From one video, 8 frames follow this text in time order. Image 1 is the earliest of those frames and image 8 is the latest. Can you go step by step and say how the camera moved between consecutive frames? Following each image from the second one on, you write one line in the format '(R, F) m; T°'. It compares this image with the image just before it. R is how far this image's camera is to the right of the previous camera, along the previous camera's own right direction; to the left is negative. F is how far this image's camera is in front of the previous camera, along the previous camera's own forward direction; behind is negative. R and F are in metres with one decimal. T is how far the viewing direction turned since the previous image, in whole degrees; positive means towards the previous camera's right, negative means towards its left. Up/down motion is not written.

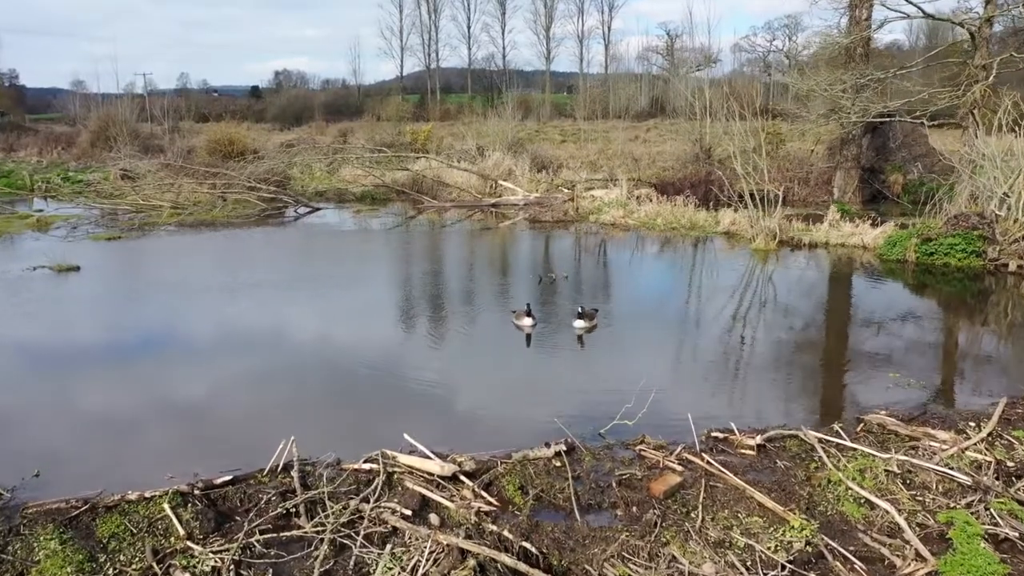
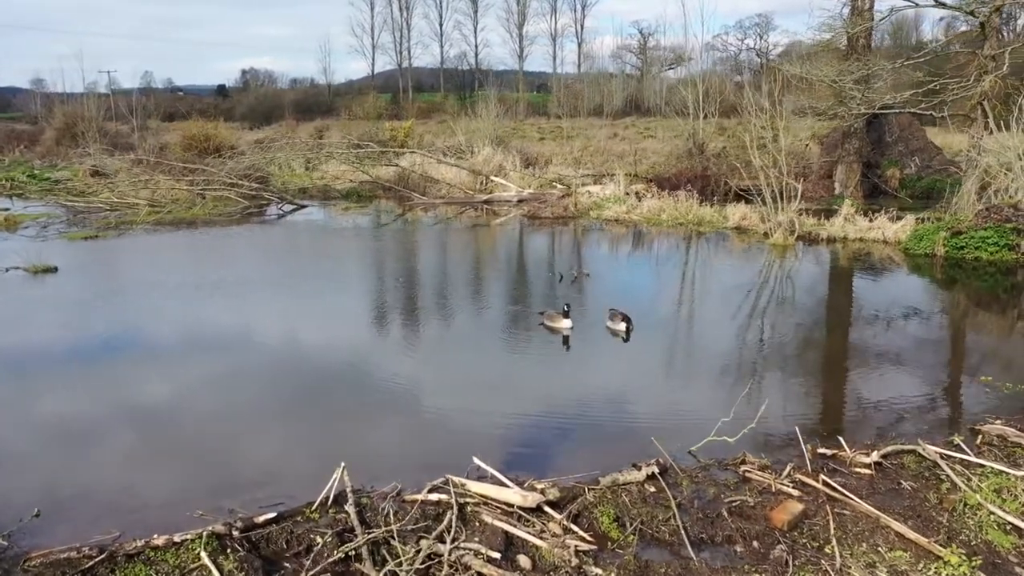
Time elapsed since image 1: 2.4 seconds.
(-0.6, +0.8) m; +2°
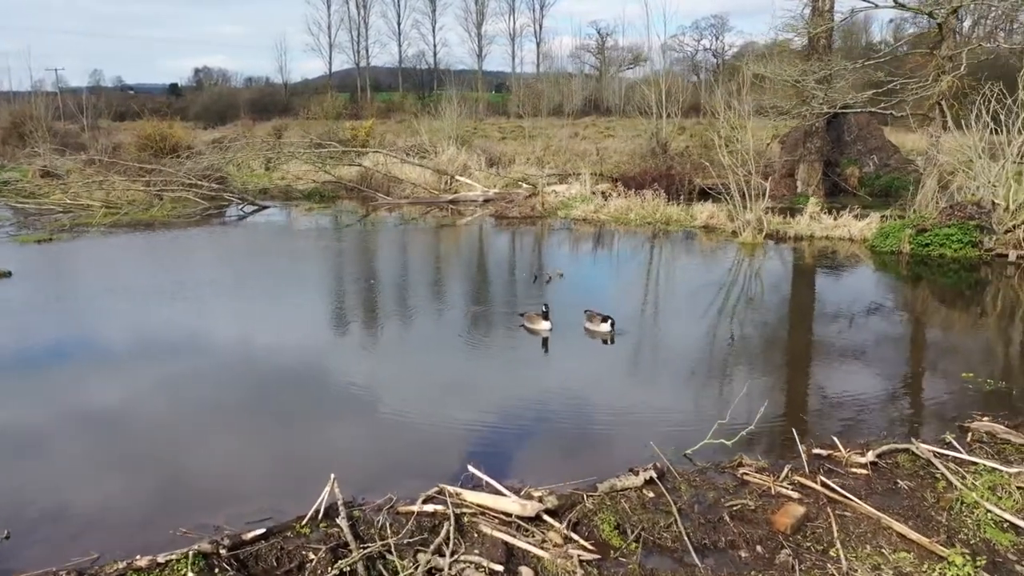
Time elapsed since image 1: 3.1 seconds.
(-0.2, +0.1) m; +3°
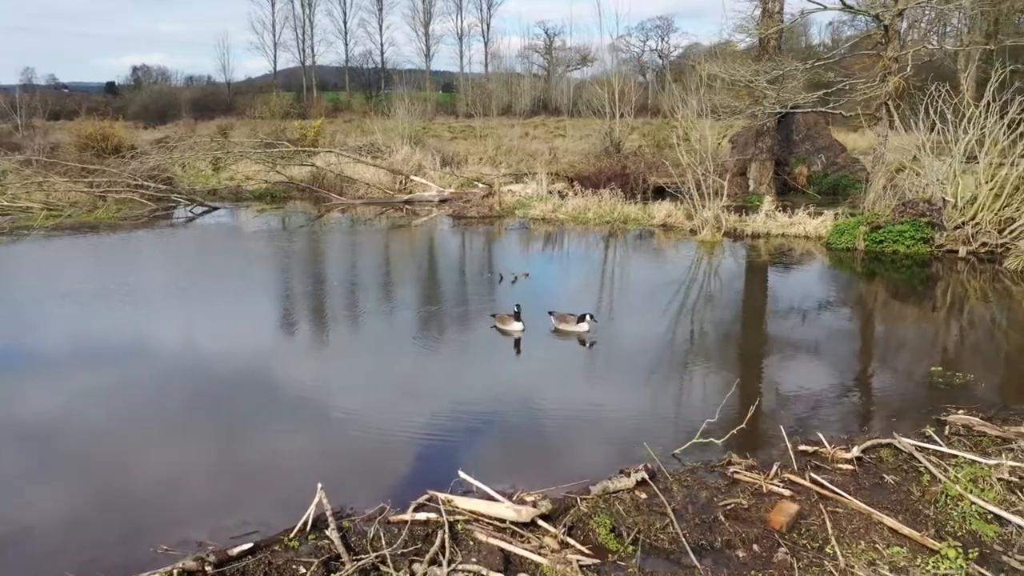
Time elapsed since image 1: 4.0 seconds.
(-0.2, +0.1) m; +4°
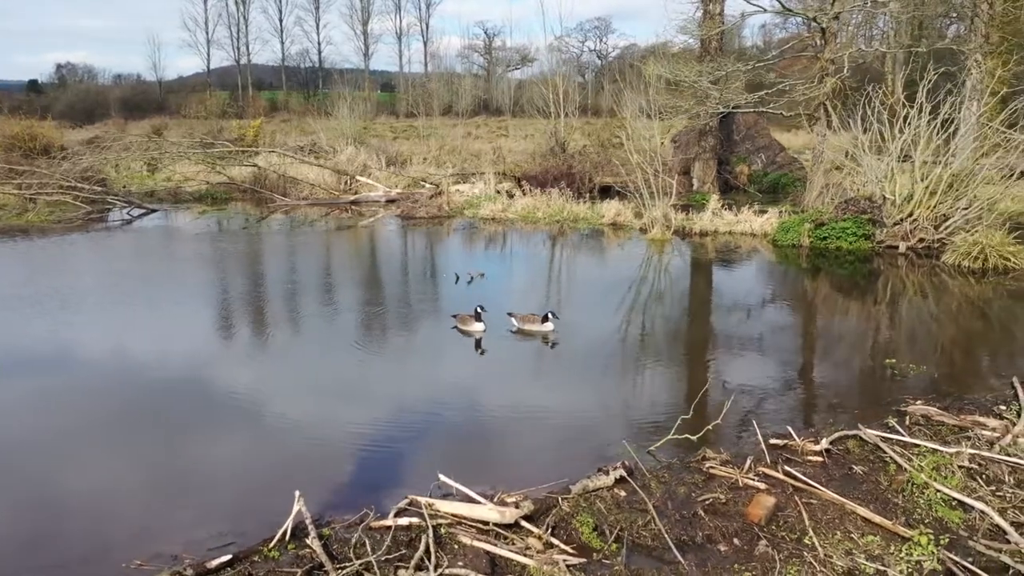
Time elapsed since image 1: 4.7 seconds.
(-0.2, 0.0) m; +4°
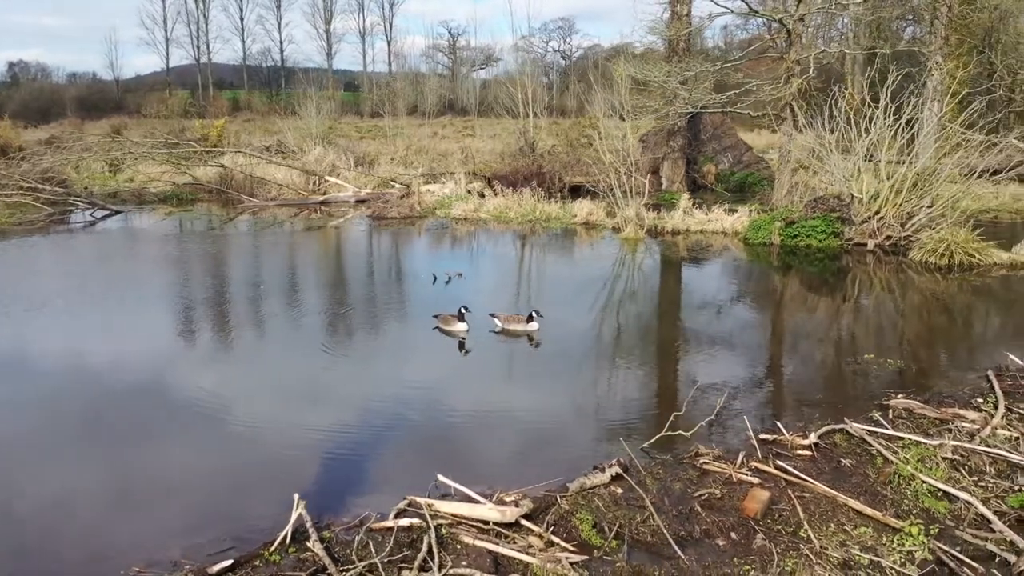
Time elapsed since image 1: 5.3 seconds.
(-0.2, 0.0) m; +2°
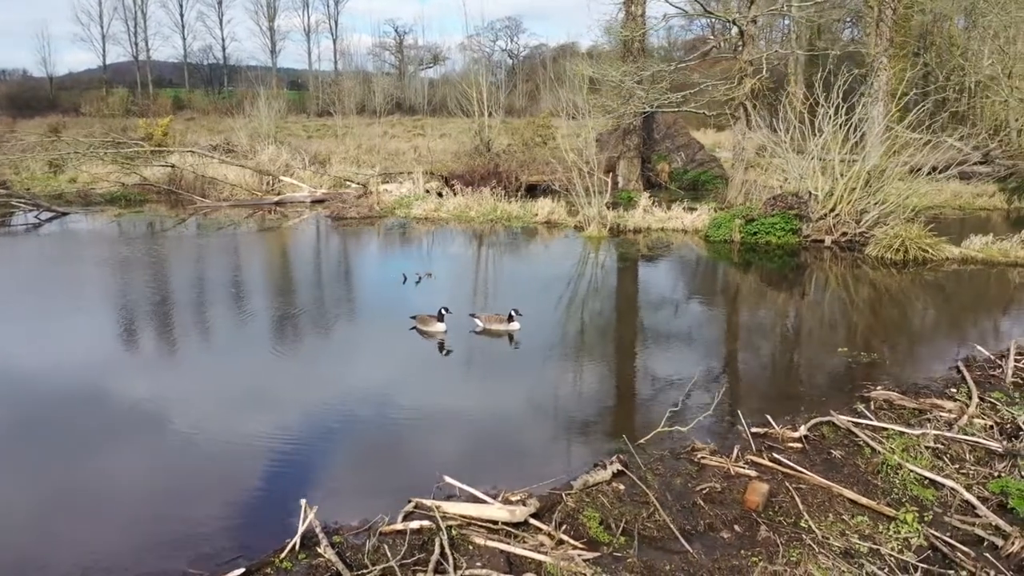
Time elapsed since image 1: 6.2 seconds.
(-0.3, 0.0) m; +4°
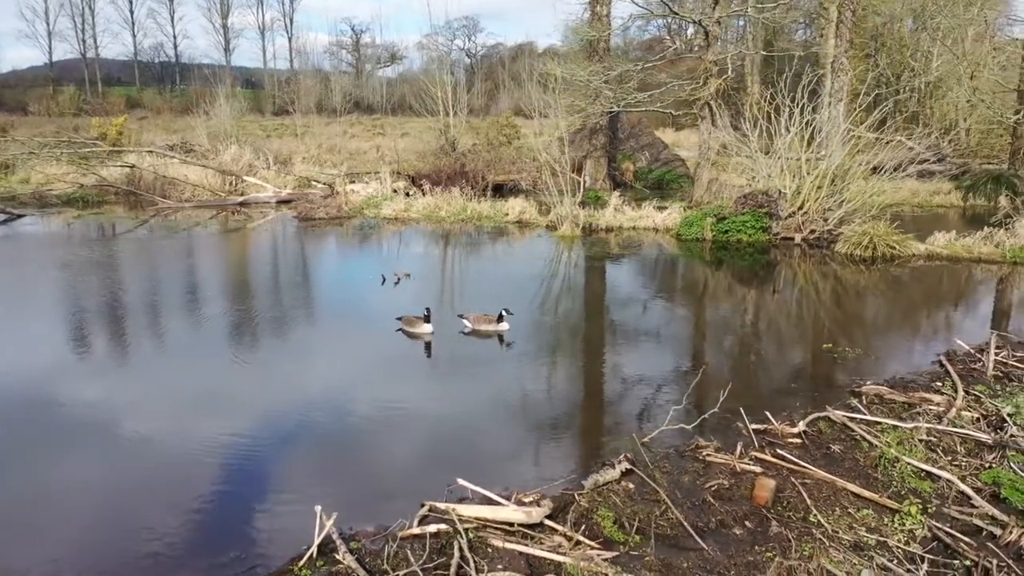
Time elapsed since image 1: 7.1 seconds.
(-0.3, 0.0) m; +3°
